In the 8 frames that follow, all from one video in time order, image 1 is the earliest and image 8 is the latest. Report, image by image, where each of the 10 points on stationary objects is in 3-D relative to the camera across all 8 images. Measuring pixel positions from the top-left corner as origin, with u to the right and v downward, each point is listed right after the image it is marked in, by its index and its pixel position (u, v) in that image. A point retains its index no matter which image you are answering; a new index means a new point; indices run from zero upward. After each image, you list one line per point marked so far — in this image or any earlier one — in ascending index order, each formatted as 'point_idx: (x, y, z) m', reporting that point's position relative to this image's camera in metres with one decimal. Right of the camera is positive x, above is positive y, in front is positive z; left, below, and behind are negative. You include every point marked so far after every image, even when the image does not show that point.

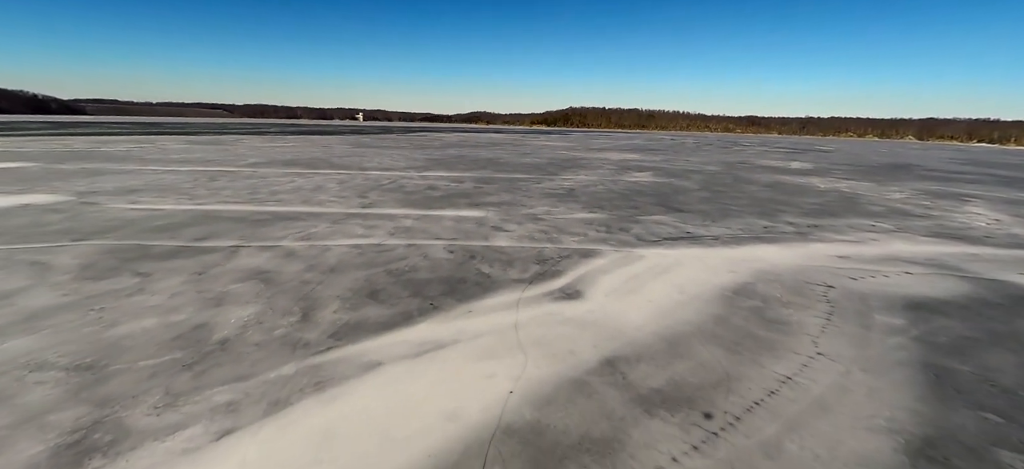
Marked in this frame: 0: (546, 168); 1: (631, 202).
0: (+0.7, +1.4, +9.0) m
1: (+1.5, +0.4, +5.3) m
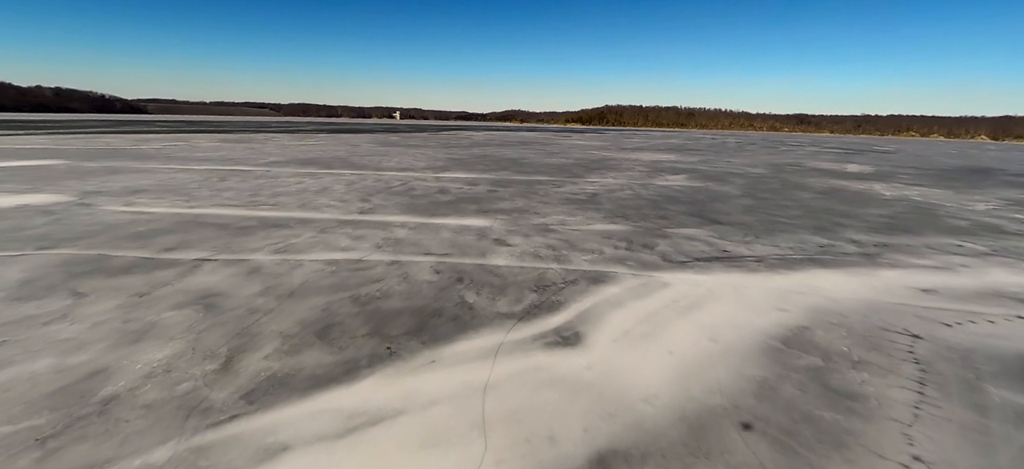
0: (+1.2, +1.3, +8.4) m
1: (+1.7, +0.3, +4.7) m
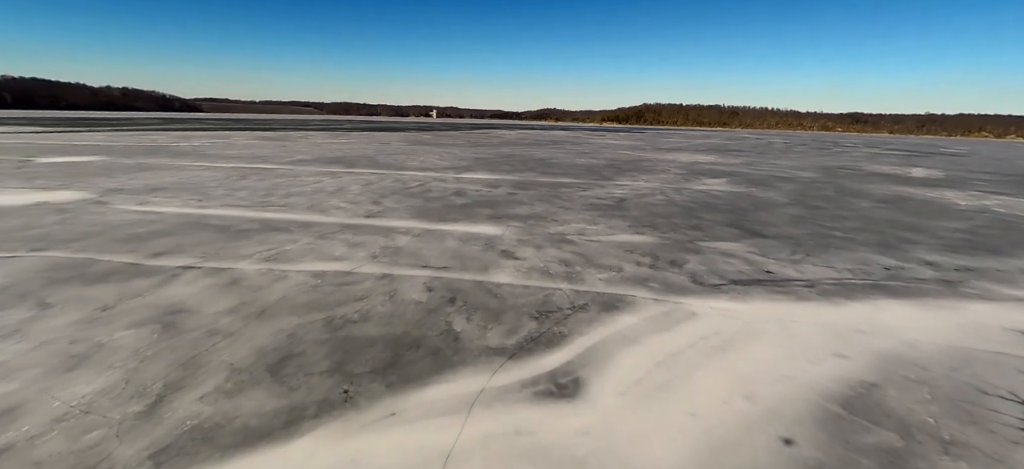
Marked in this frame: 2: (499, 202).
0: (+1.7, +1.2, +8.0) m
1: (+1.8, +0.2, +4.2) m
2: (-0.2, +0.4, +4.8) m
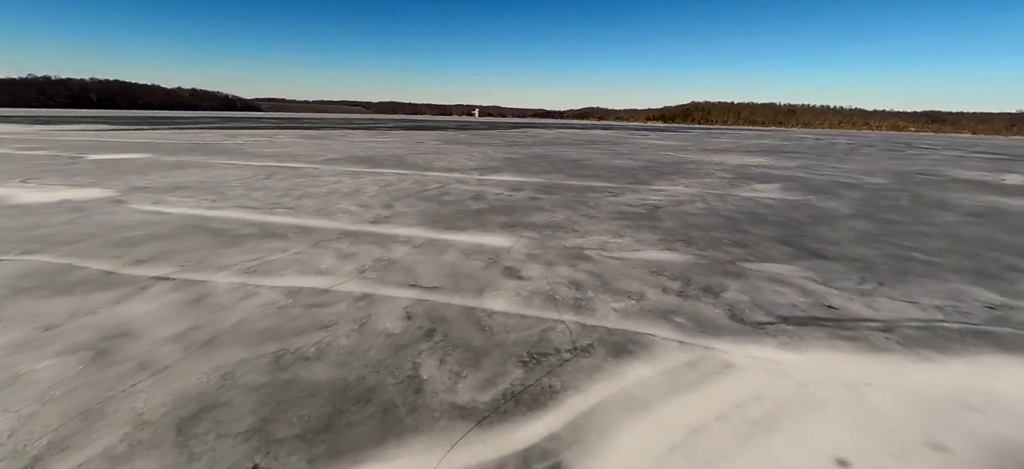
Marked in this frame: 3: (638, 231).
0: (+2.2, +1.1, +7.4) m
1: (+2.0, 0.0, +3.7) m
2: (+0.1, +0.3, +4.4) m
3: (+1.1, 0.0, +3.7) m
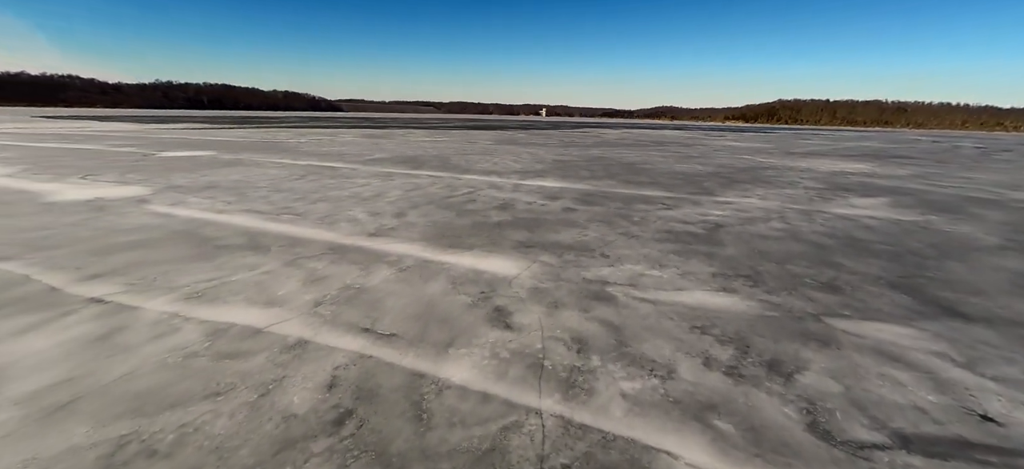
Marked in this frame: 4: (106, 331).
0: (+2.9, +0.8, +6.4) m
1: (+2.1, -0.2, +2.7) m
2: (+0.3, +0.1, +3.8) m
3: (+1.2, -0.2, +2.9) m
4: (-1.7, -0.4, +1.8) m
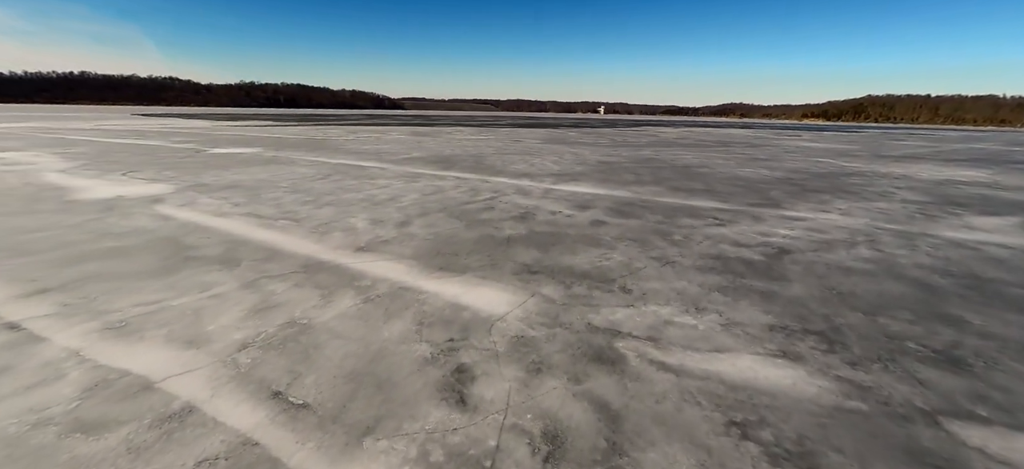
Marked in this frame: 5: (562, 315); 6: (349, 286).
0: (+3.4, +0.6, +5.5) m
1: (+2.0, -0.4, +2.0) m
2: (+0.4, 0.0, +3.2) m
3: (+1.2, -0.4, +2.2) m
4: (-1.9, -0.5, +1.5) m
5: (+0.3, -0.4, +2.0) m
6: (-0.9, -0.3, +2.3) m
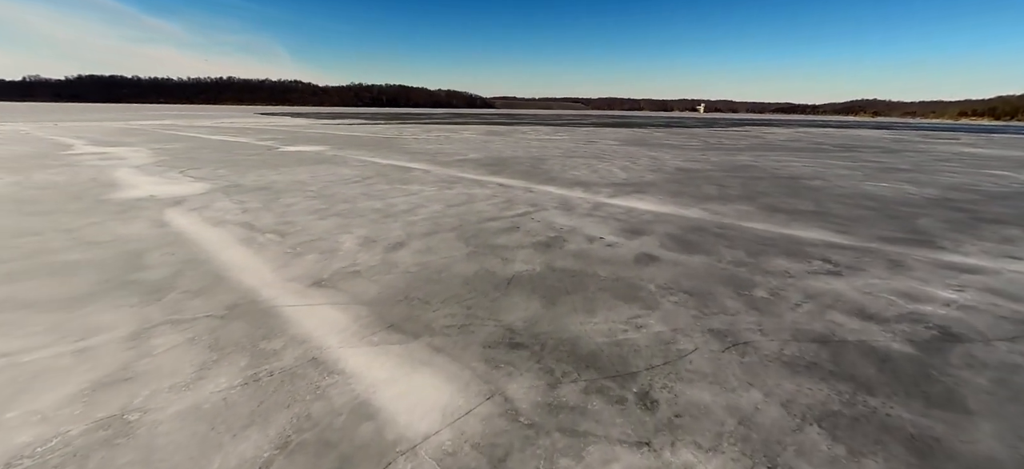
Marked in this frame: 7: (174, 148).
0: (+3.8, +0.2, +4.0) m
1: (+1.7, -0.8, +0.8) m
2: (+0.4, -0.3, +2.3) m
3: (+1.0, -0.6, +1.2) m
4: (-2.2, -0.6, +1.1) m
5: (0.0, -0.6, +1.2) m
6: (-1.0, -0.5, +1.7) m
7: (-6.9, +1.8, +8.5) m
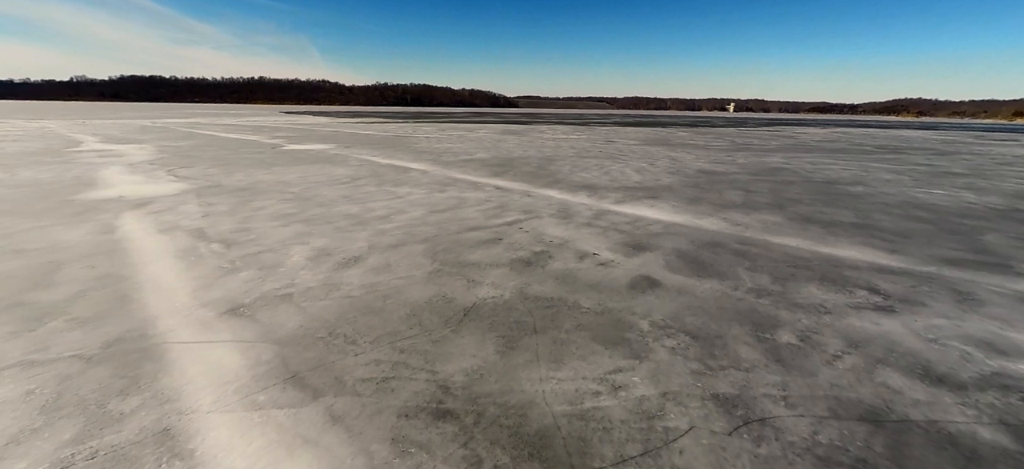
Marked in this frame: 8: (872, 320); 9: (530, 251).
0: (+3.7, 0.0, +3.3) m
1: (+1.5, -0.9, +0.2) m
2: (+0.2, -0.4, +1.8) m
3: (+0.7, -0.8, +0.7) m
4: (-2.4, -0.7, +0.8) m
5: (-0.2, -0.7, +0.7) m
6: (-1.3, -0.5, +1.3) m
7: (-6.7, +1.8, +8.4) m
8: (+1.7, -0.4, +1.9) m
9: (+0.1, -0.1, +2.7) m
